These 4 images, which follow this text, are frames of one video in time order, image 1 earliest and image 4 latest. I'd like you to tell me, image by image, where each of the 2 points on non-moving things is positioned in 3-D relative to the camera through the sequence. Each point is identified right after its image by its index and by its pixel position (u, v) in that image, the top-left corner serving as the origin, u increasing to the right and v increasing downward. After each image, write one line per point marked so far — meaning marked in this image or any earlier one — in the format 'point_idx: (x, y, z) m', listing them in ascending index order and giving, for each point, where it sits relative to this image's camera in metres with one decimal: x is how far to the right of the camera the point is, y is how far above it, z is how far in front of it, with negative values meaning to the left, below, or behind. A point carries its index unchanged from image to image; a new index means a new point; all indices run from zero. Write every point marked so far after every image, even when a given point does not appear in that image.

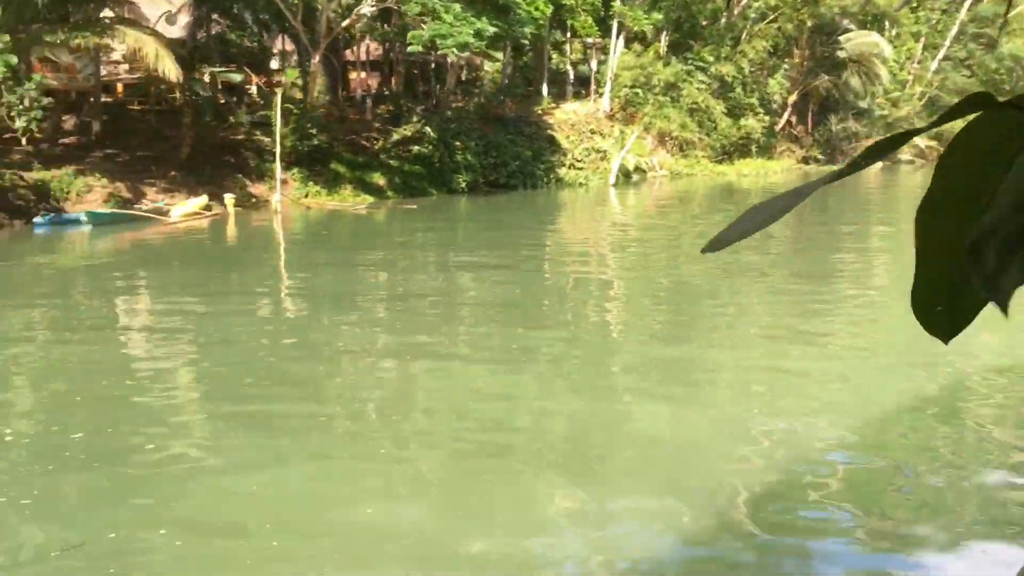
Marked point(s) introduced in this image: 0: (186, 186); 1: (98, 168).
0: (-5.9, +1.8, +17.1) m
1: (-7.0, +2.0, +16.2) m
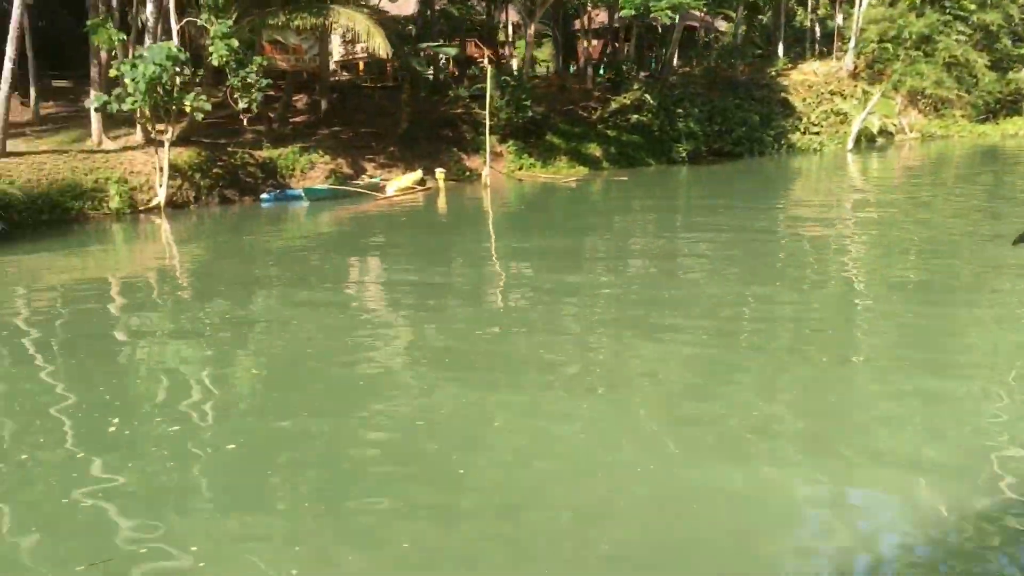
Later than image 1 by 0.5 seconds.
0: (-2.0, +2.3, +17.5) m
1: (-3.4, +2.5, +16.8) m
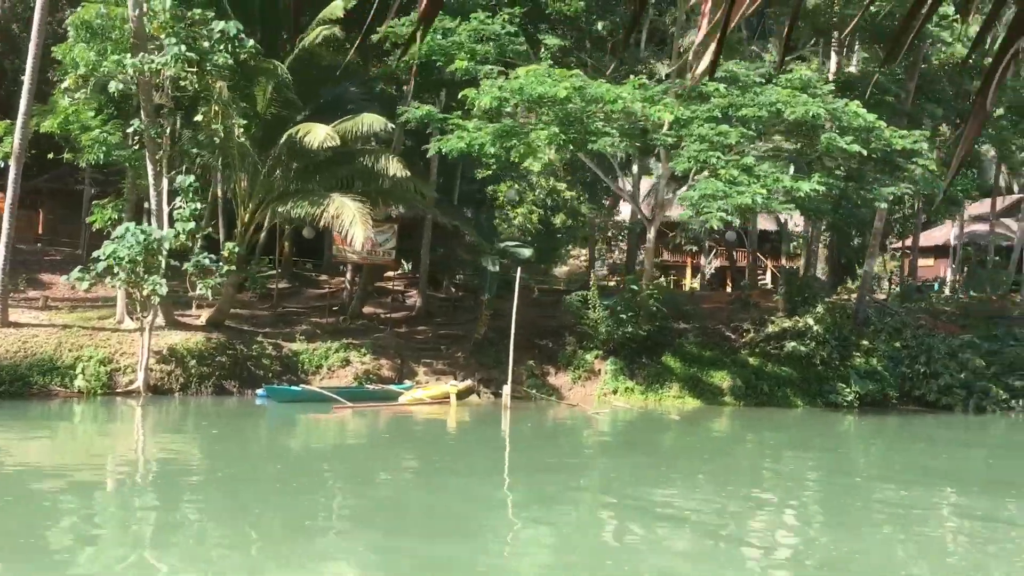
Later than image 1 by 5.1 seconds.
0: (-0.8, -1.3, +15.4) m
1: (-2.2, -0.9, +15.5) m
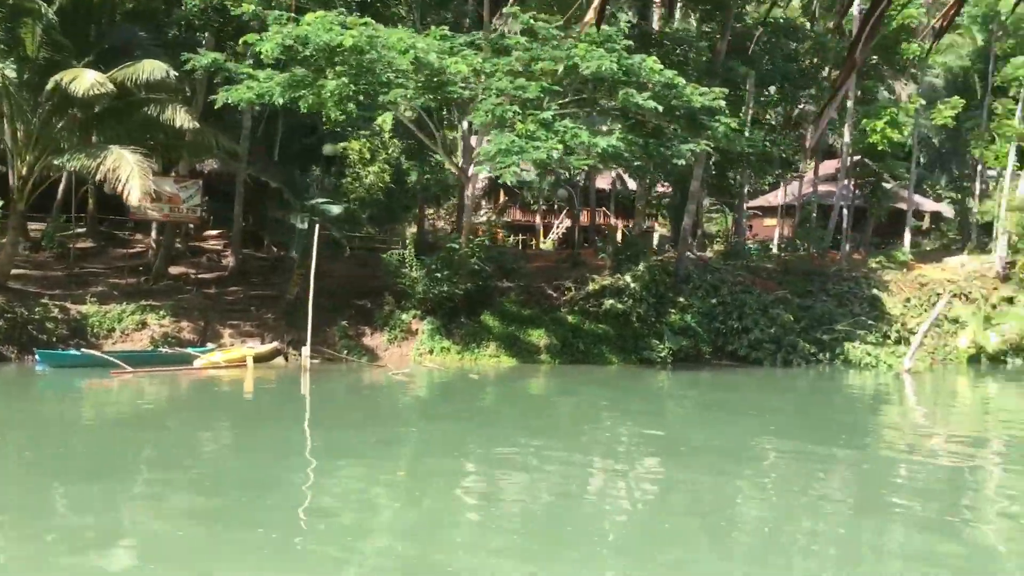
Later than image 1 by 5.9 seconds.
0: (-3.7, -0.7, +14.9) m
1: (-5.1, -0.3, +14.7) m
